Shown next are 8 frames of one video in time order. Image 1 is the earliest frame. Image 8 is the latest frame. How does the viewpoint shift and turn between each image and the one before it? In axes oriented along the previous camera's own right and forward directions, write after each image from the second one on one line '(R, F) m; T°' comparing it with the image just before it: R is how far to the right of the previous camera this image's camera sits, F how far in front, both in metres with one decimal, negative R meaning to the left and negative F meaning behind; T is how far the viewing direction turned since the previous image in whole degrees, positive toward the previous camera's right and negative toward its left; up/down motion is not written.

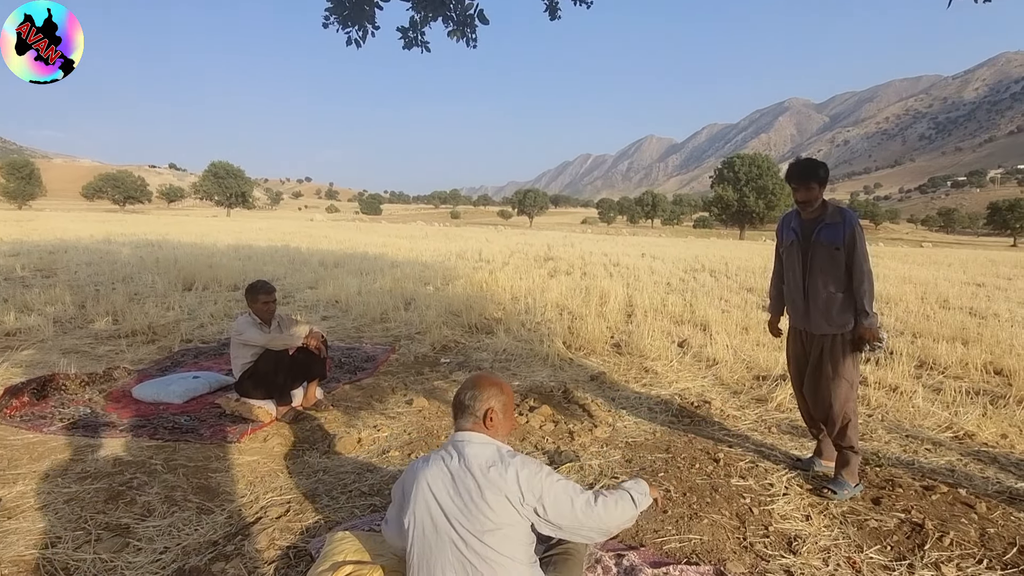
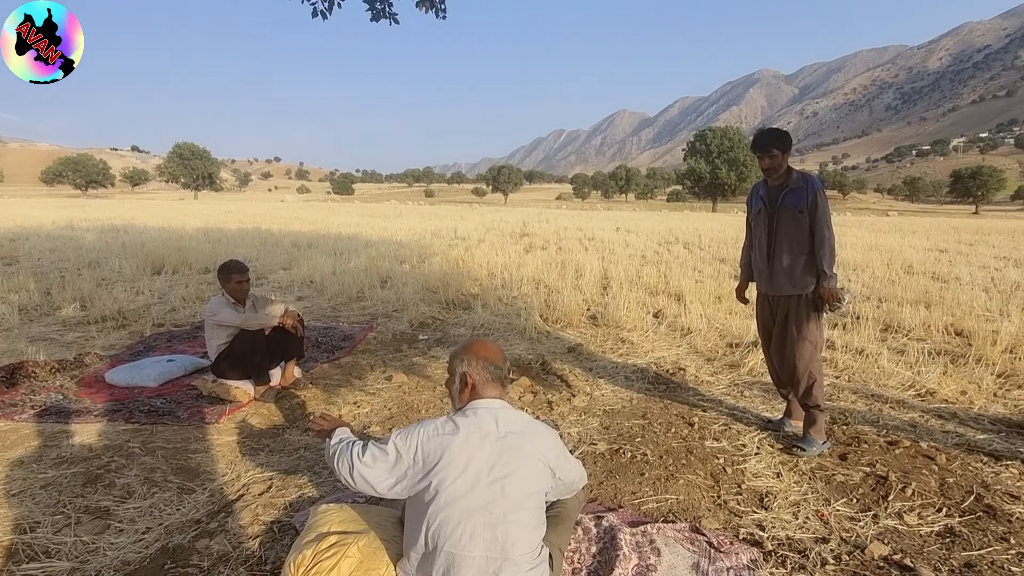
(0.0, 0.0) m; +2°
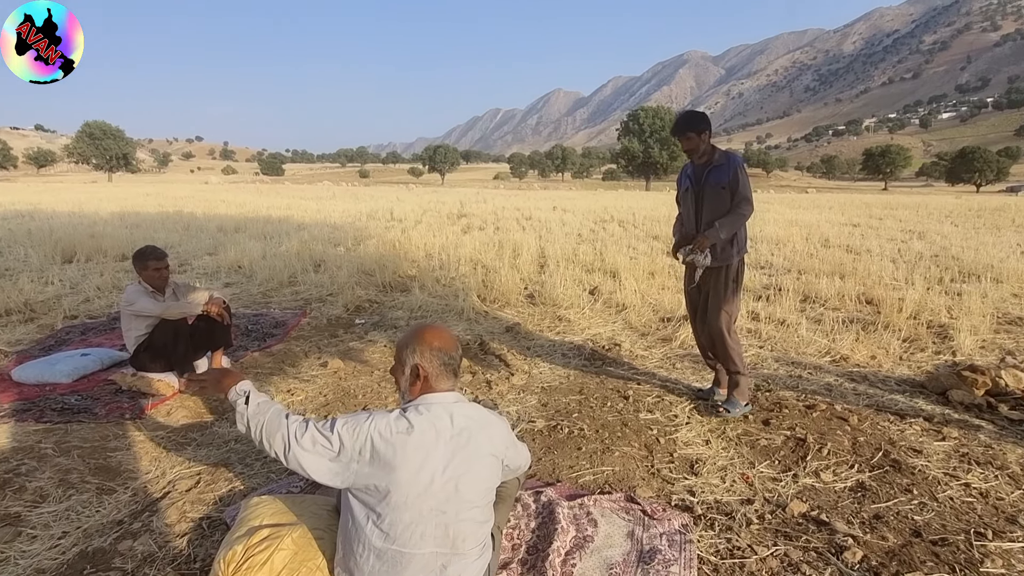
(0.0, 0.0) m; +6°
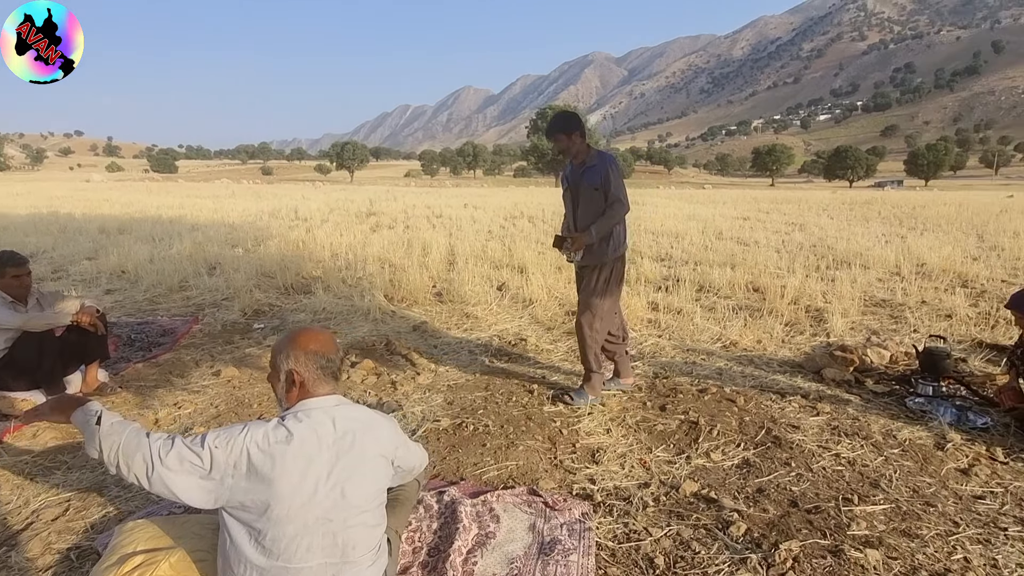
(+0.1, 0.0) m; +8°
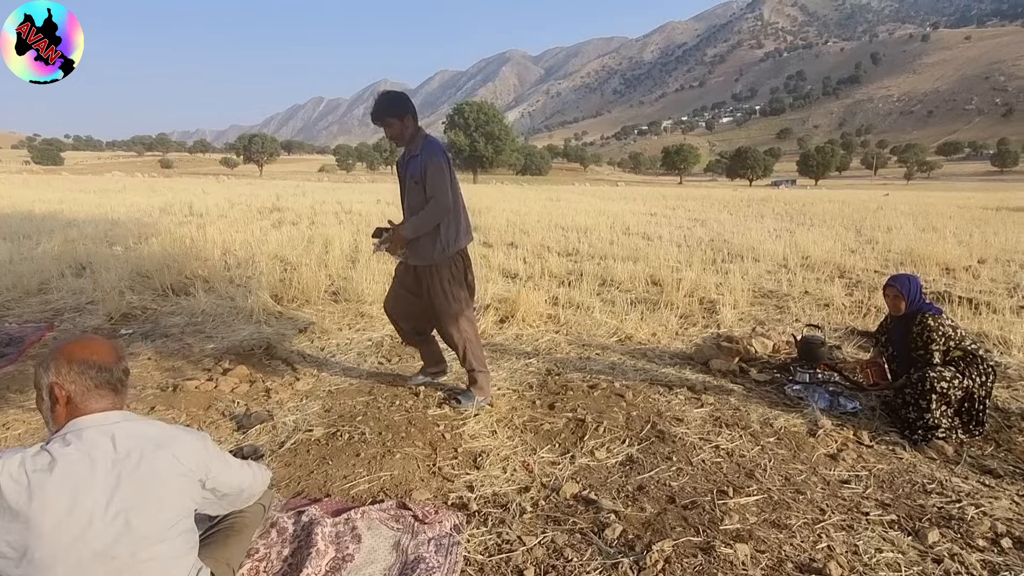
(+0.3, +0.2) m; +8°
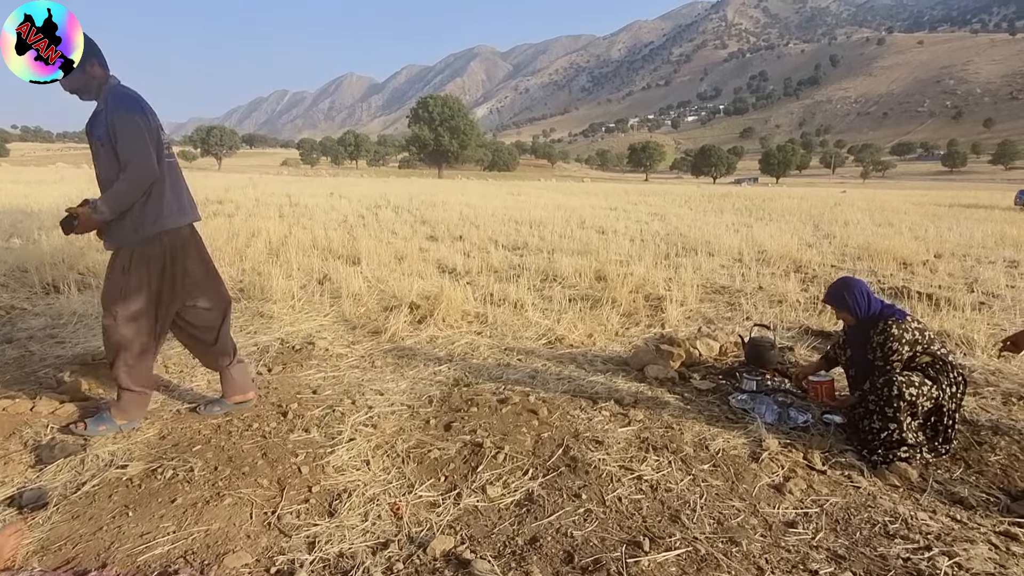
(+0.4, +0.7) m; +3°
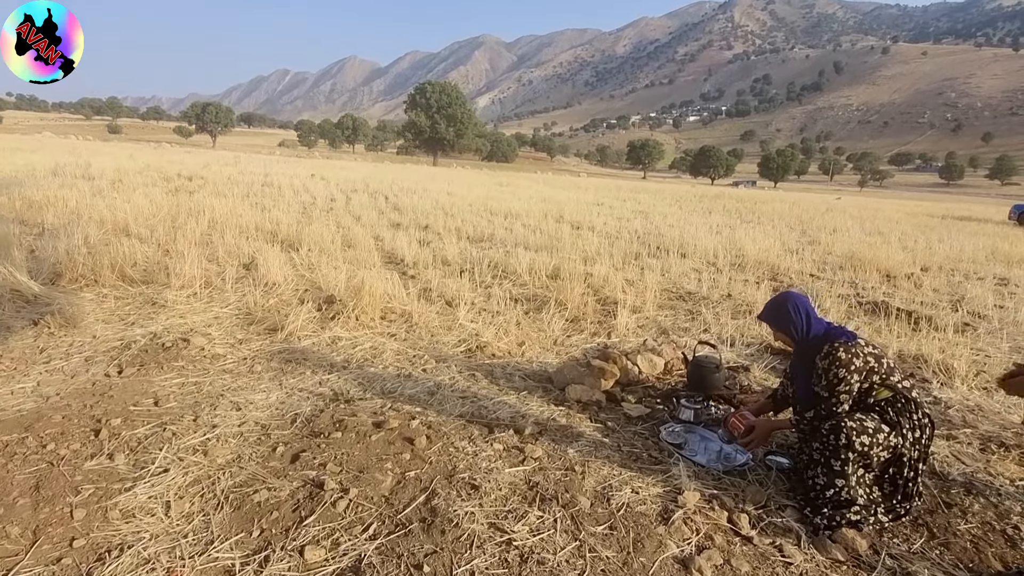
(+0.5, +0.6) m; +1°
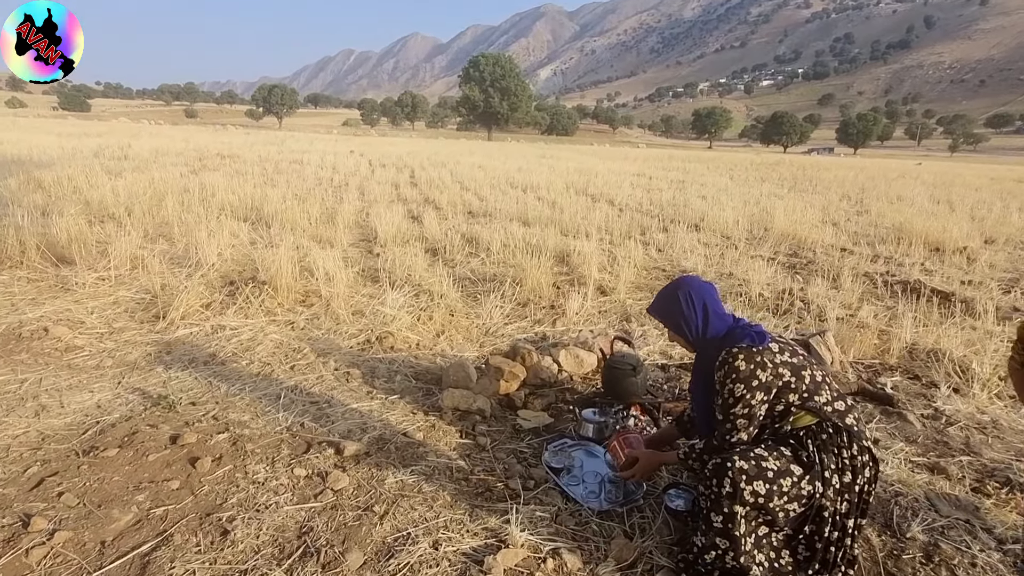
(+1.0, +0.7) m; -6°
